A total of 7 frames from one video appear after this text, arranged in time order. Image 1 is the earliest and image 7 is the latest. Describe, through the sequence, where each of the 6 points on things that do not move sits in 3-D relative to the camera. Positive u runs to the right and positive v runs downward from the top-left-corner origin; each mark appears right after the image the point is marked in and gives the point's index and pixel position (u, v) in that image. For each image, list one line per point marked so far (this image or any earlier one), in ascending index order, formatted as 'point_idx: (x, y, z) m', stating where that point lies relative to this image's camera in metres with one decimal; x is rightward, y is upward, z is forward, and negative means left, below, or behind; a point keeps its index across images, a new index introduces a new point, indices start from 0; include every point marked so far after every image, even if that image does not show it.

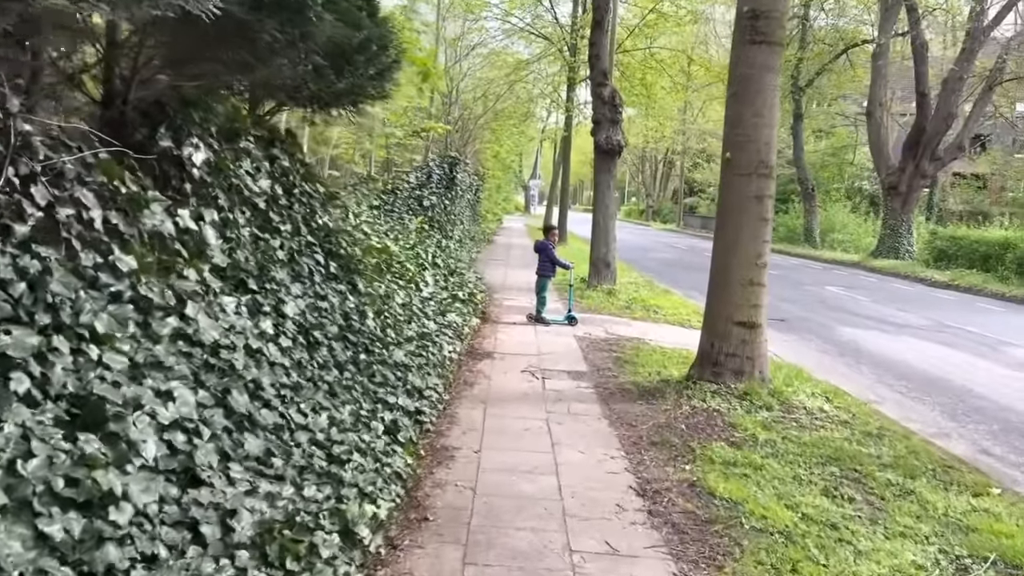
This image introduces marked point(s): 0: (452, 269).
0: (-0.9, +0.2, +12.2) m
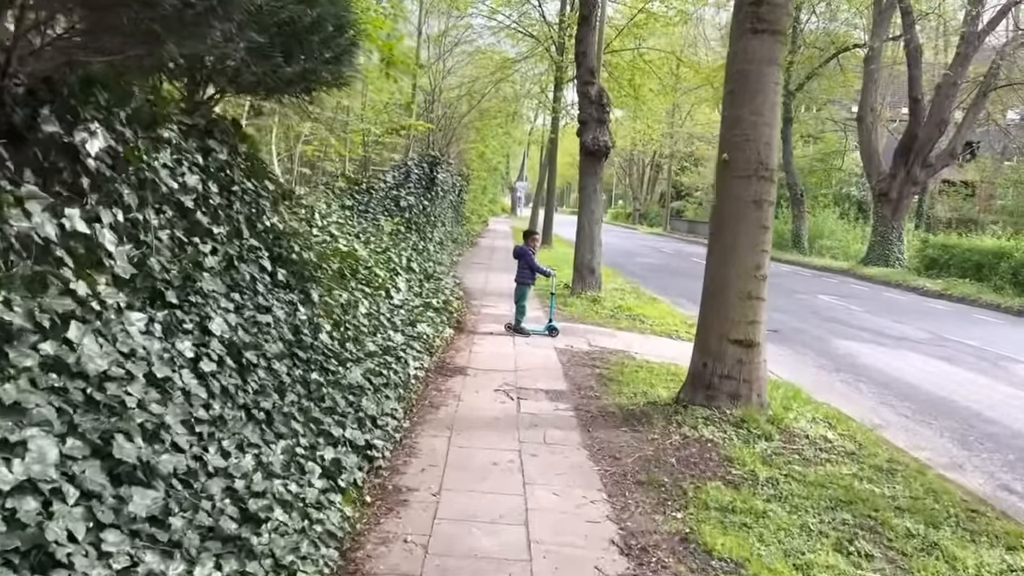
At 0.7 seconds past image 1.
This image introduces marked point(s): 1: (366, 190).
0: (-1.2, +0.2, +11.5) m
1: (-2.3, +1.5, +12.7) m
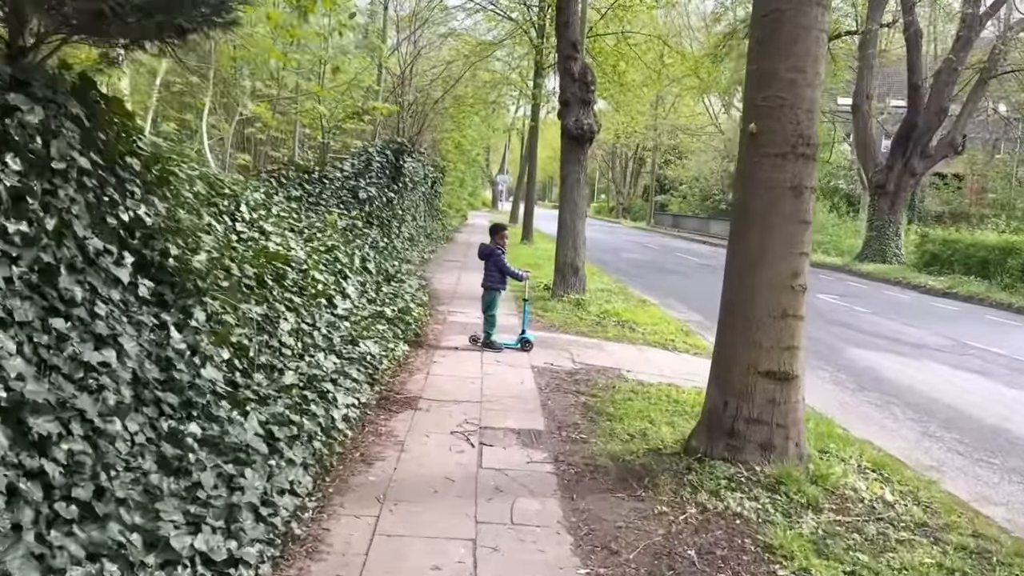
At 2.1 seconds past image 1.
0: (-1.6, +0.1, +10.0) m
1: (-2.7, +1.4, +11.1) m
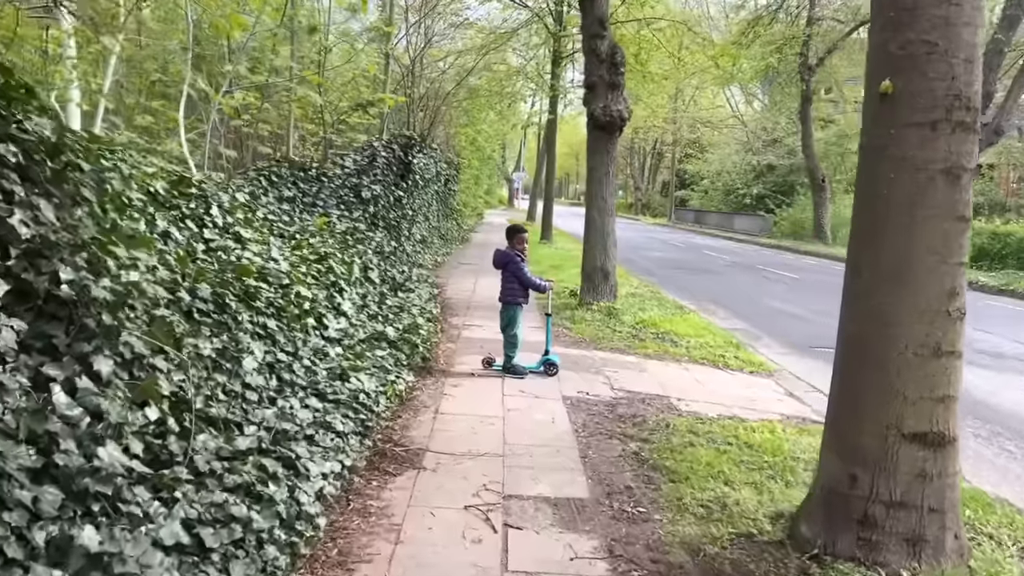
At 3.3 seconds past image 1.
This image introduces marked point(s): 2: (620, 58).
0: (-1.3, 0.0, +8.7) m
1: (-2.4, +1.3, +9.8) m
2: (+1.3, +2.8, +10.2) m
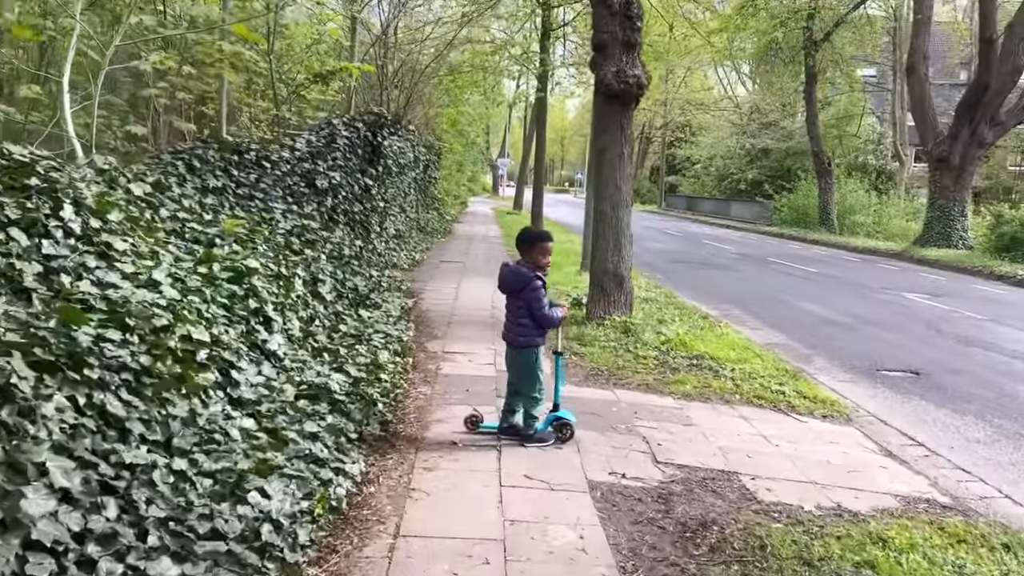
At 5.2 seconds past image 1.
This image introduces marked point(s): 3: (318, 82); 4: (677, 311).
0: (-1.4, -0.2, +6.7) m
1: (-2.5, +1.2, +7.8) m
2: (+1.2, +2.7, +8.2) m
3: (-2.5, +2.7, +10.9) m
4: (+2.0, -0.3, +9.9) m
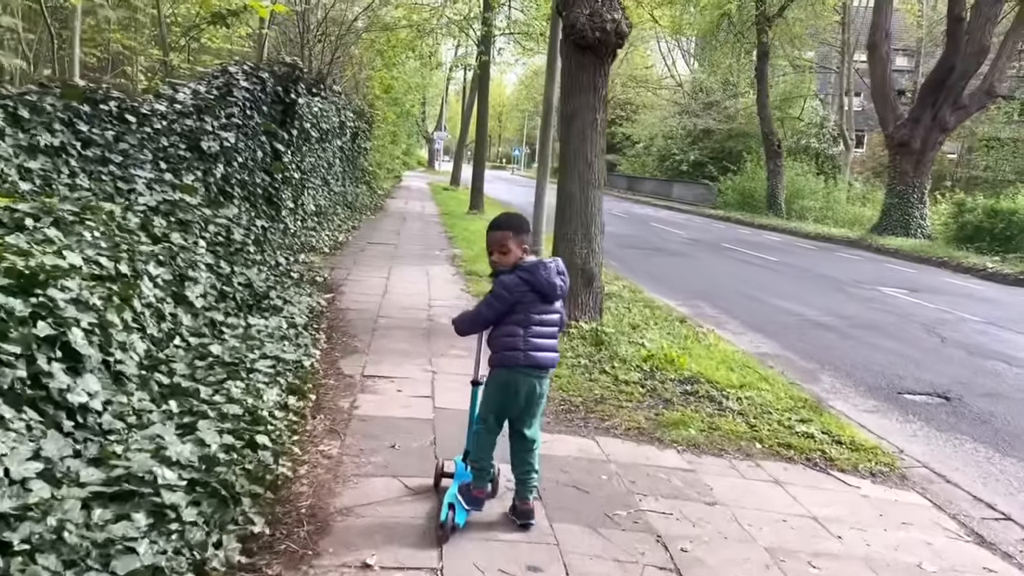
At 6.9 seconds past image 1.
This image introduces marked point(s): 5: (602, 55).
0: (-1.7, -0.2, +4.8) m
1: (-2.9, +1.2, +5.8) m
2: (+0.8, +2.7, +6.5) m
3: (-3.1, +2.8, +8.9) m
4: (+1.4, -0.2, +8.3) m
5: (+0.7, +1.9, +6.6) m
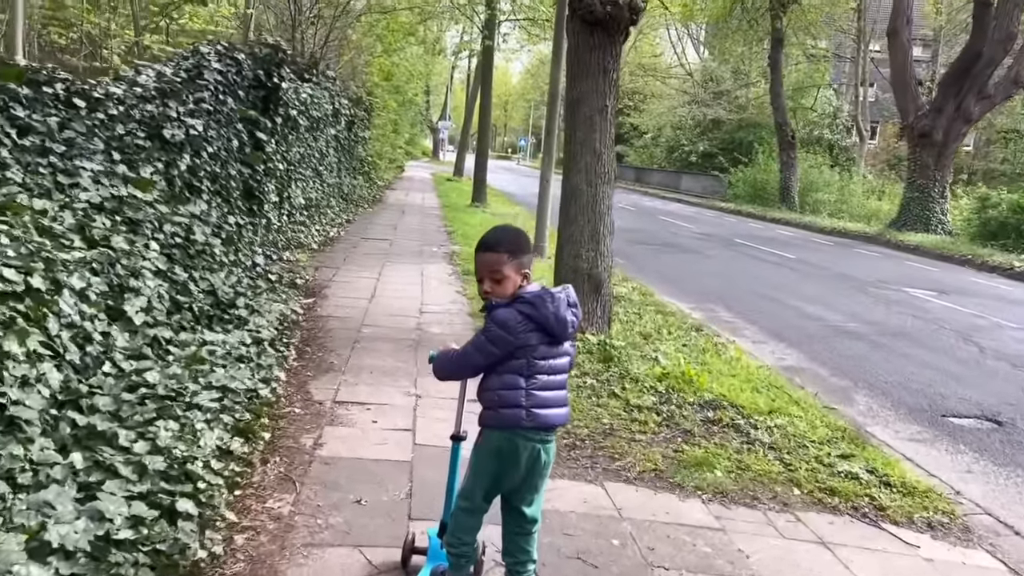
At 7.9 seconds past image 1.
0: (-1.7, -0.2, +4.1) m
1: (-2.9, +1.2, +5.1) m
2: (+0.8, +2.7, +5.7) m
3: (-3.1, +2.8, +8.1) m
4: (+1.4, -0.3, +7.6) m
5: (+0.7, +1.8, +5.9) m
